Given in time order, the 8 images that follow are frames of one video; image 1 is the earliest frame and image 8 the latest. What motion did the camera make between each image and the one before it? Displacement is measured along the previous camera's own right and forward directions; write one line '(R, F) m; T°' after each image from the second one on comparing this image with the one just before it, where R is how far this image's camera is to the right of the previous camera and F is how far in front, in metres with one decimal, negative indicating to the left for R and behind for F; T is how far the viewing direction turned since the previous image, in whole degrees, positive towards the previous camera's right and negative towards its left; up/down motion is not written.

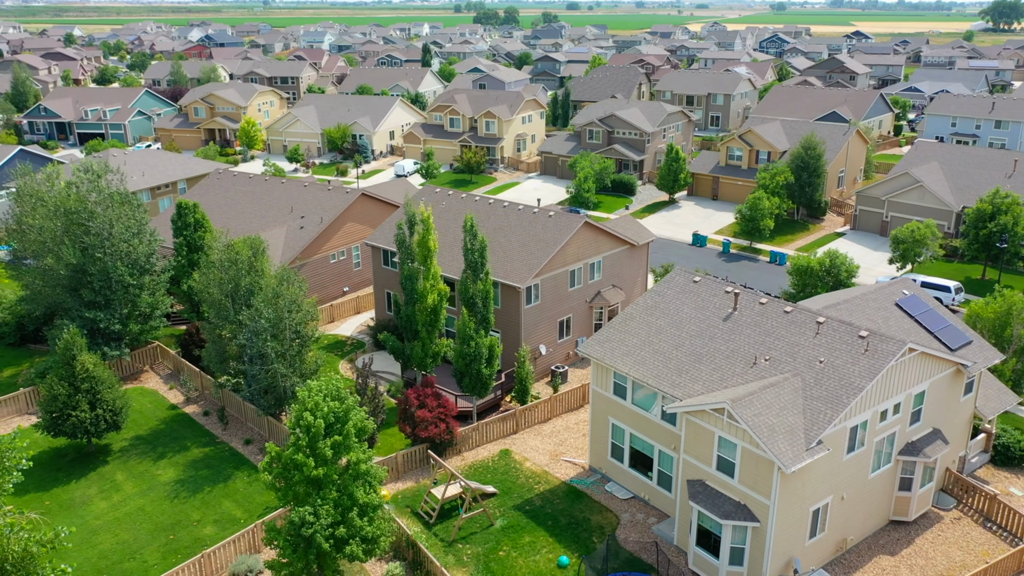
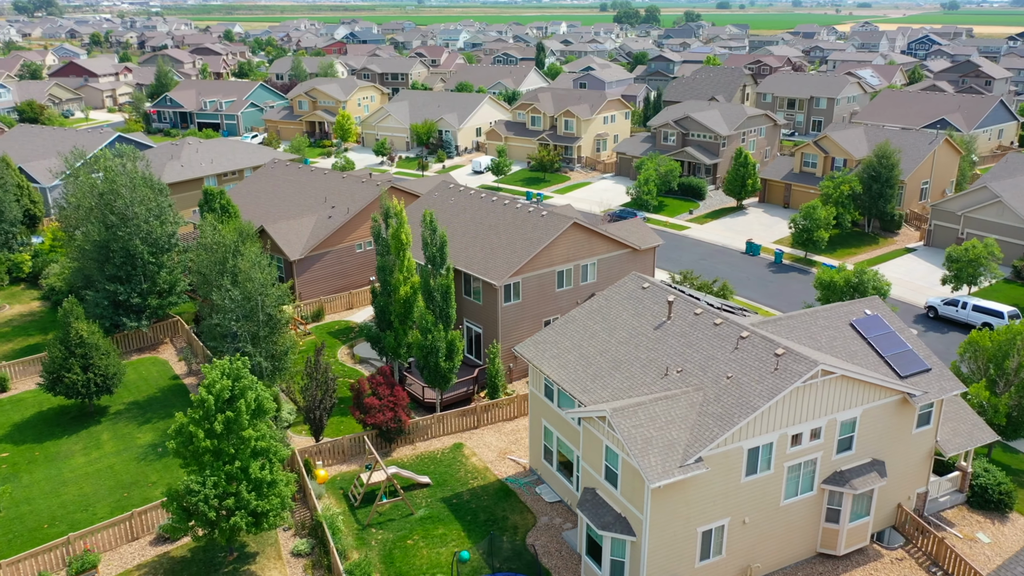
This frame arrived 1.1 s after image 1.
(+6.0, +0.3) m; -10°
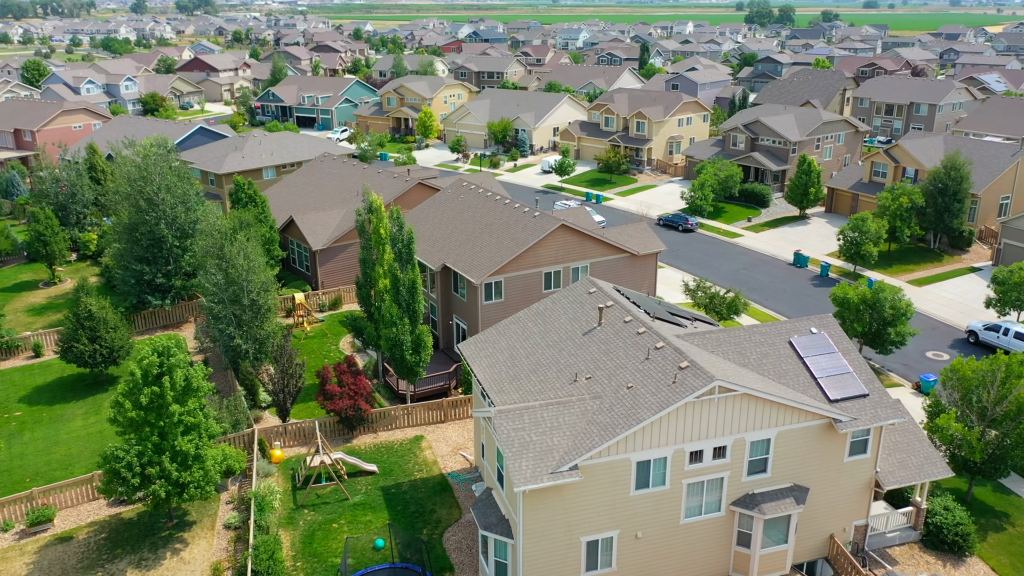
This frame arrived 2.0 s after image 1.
(+5.5, +0.2) m; -9°
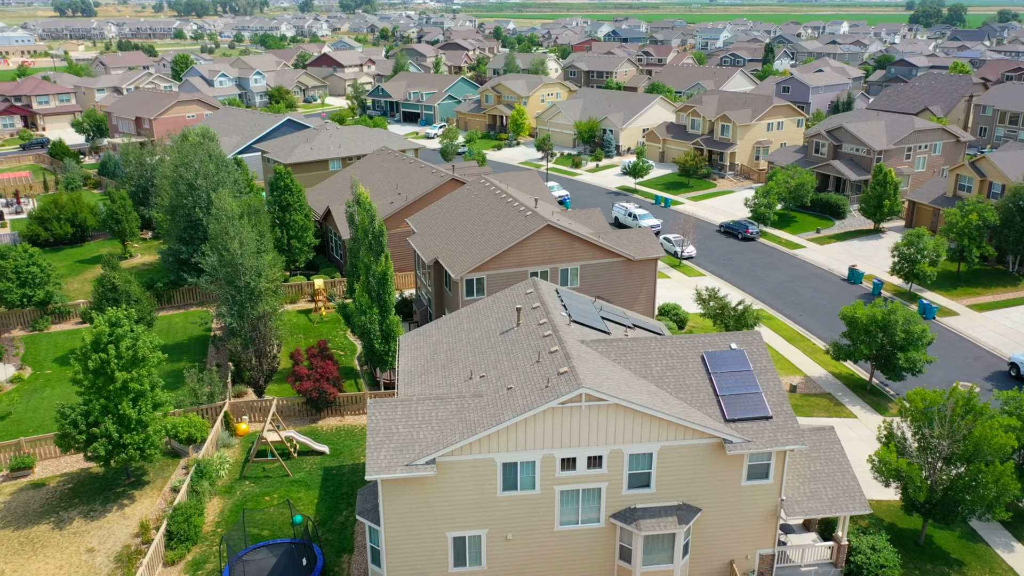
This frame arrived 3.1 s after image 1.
(+6.2, +0.3) m; -10°
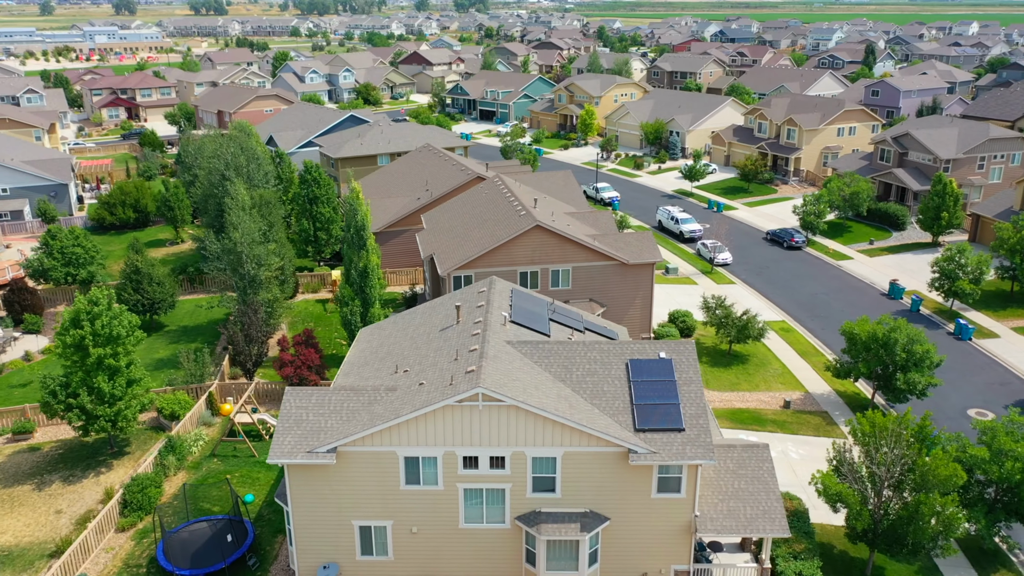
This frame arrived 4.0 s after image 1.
(+4.7, +0.2) m; -7°
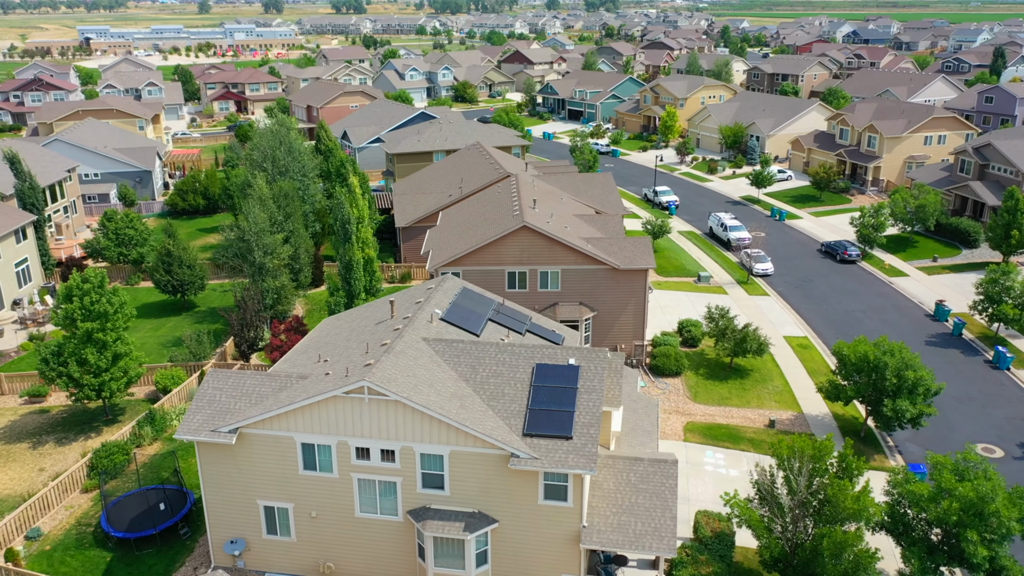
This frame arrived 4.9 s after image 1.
(+5.4, +0.3) m; -8°
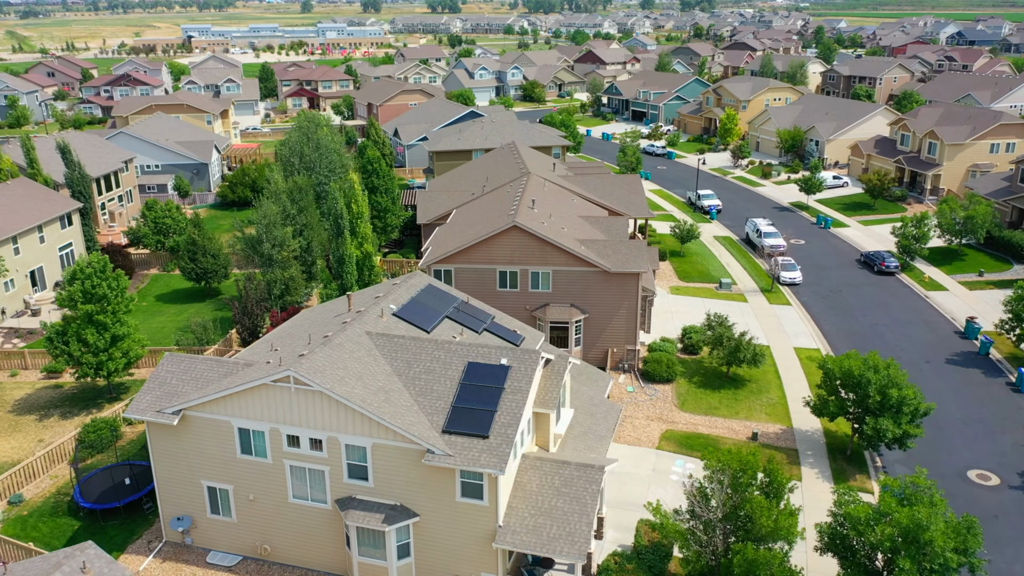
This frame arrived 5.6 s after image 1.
(+3.9, +0.1) m; -6°
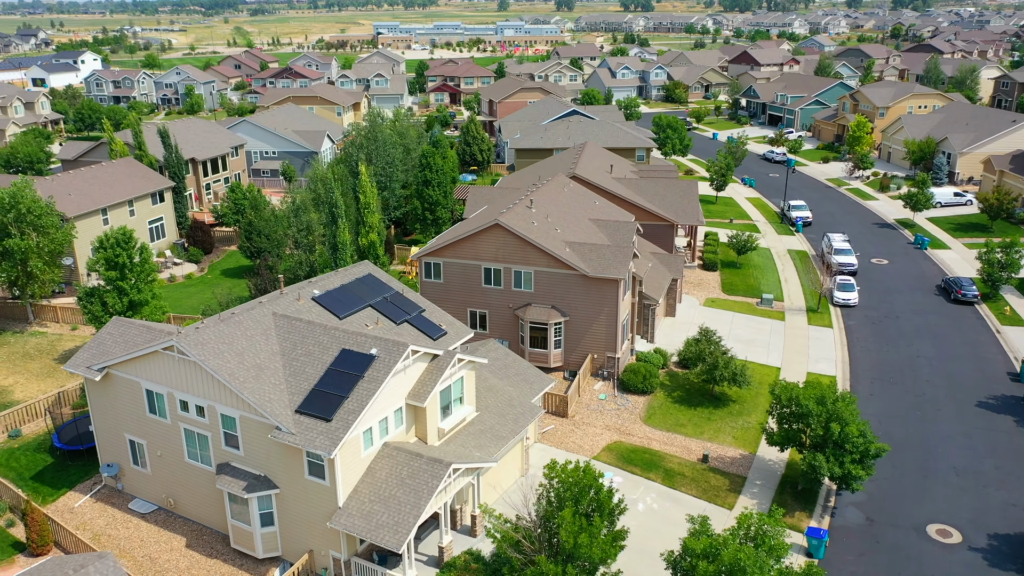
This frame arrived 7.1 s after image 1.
(+7.9, +0.6) m; -12°
